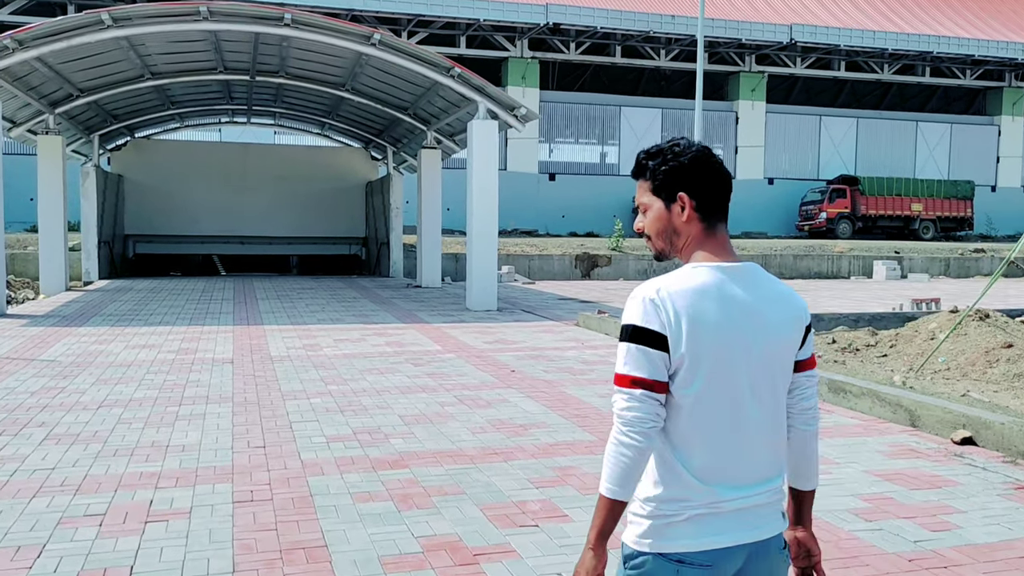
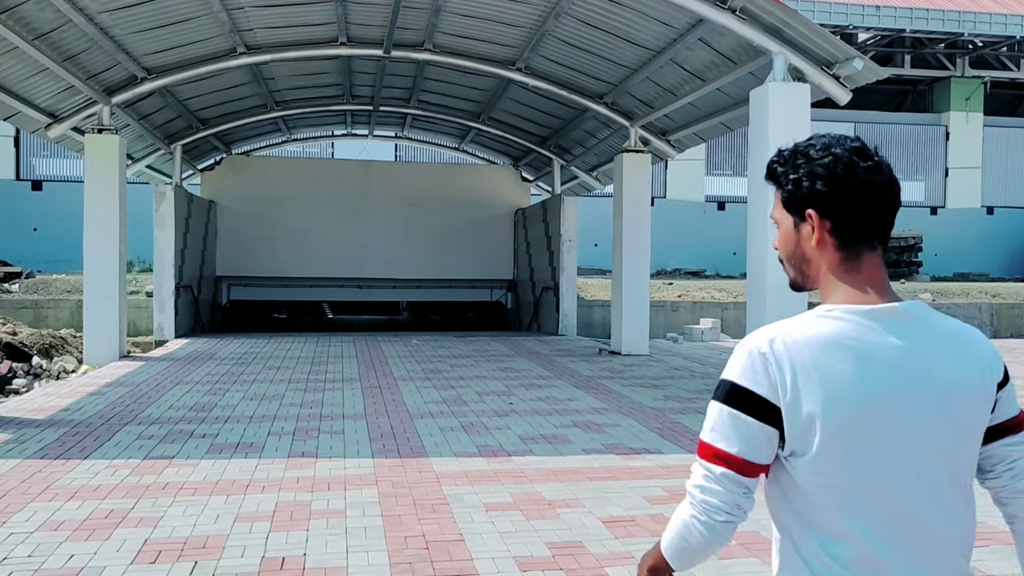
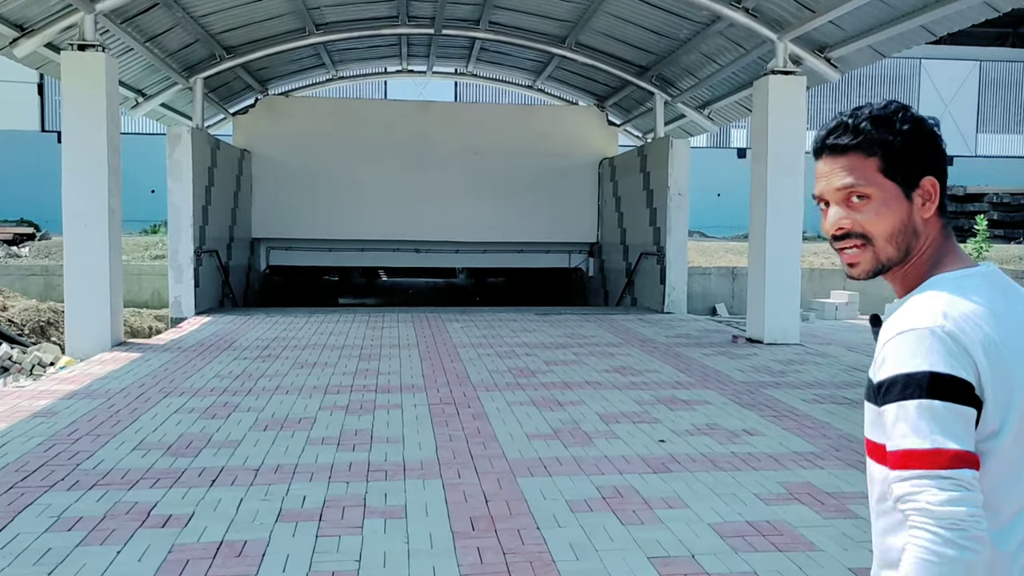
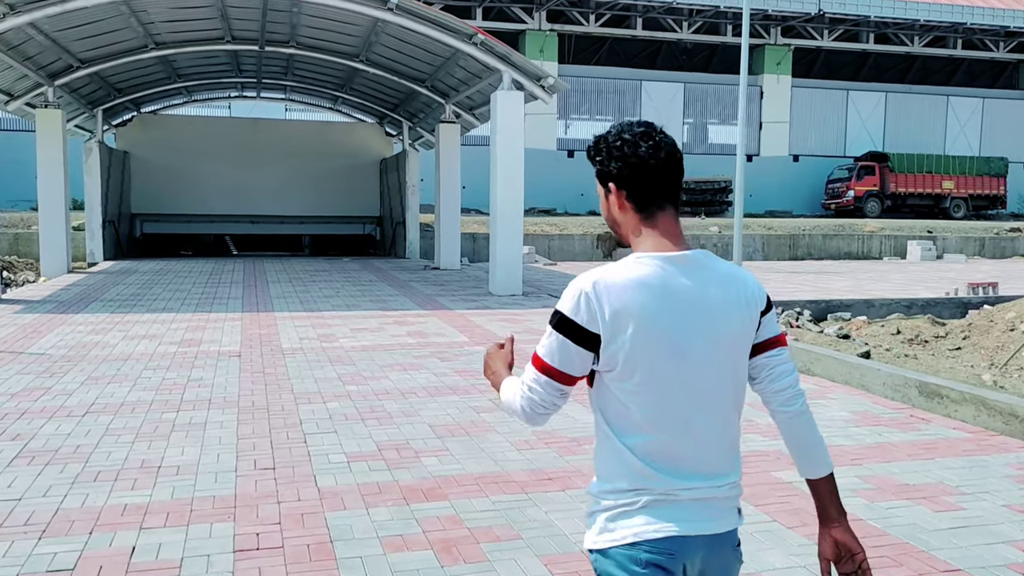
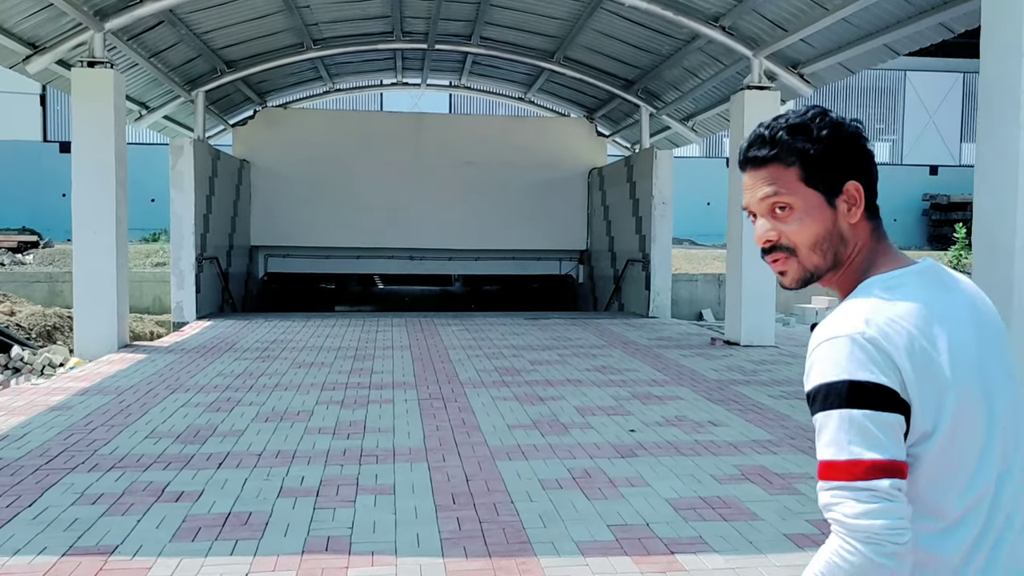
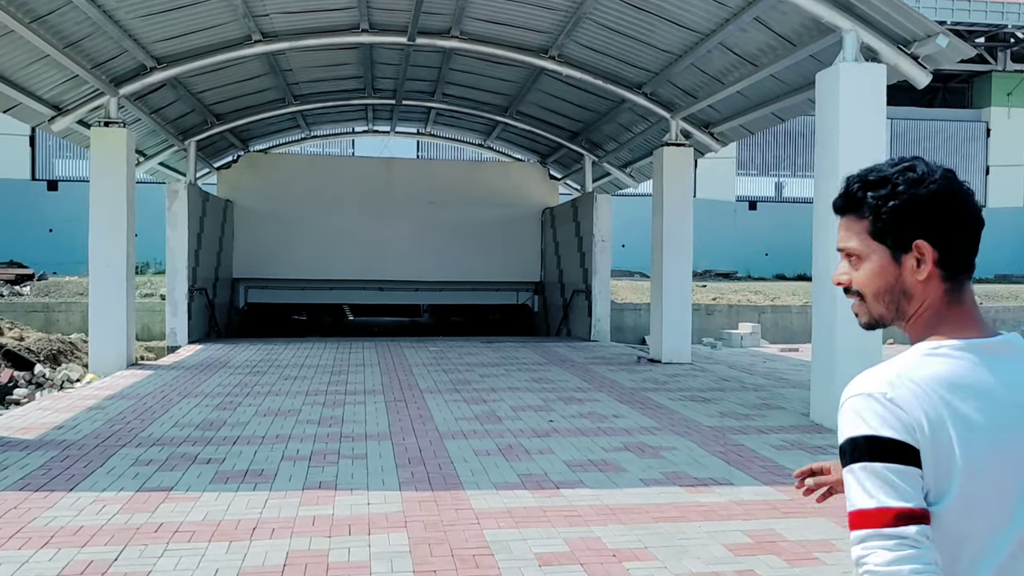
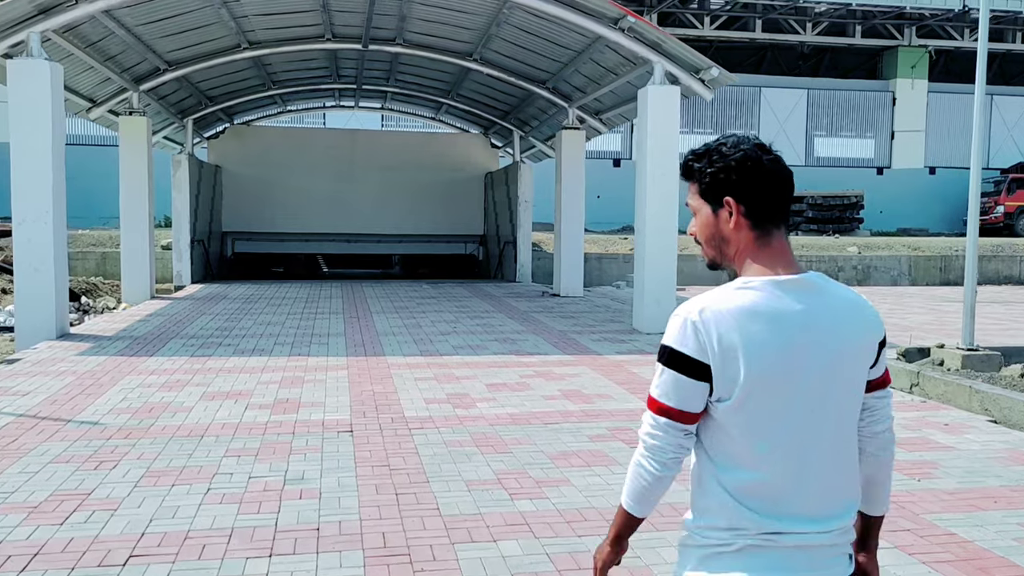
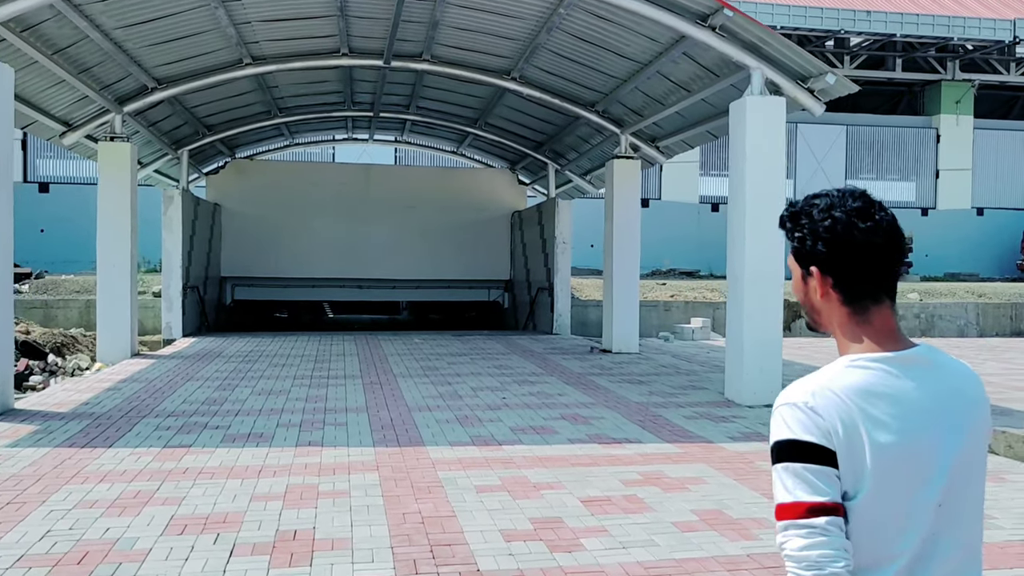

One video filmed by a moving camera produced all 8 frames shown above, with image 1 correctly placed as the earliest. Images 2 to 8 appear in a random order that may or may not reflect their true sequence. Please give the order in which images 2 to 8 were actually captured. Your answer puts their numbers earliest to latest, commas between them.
4, 7, 8, 2, 6, 5, 3
